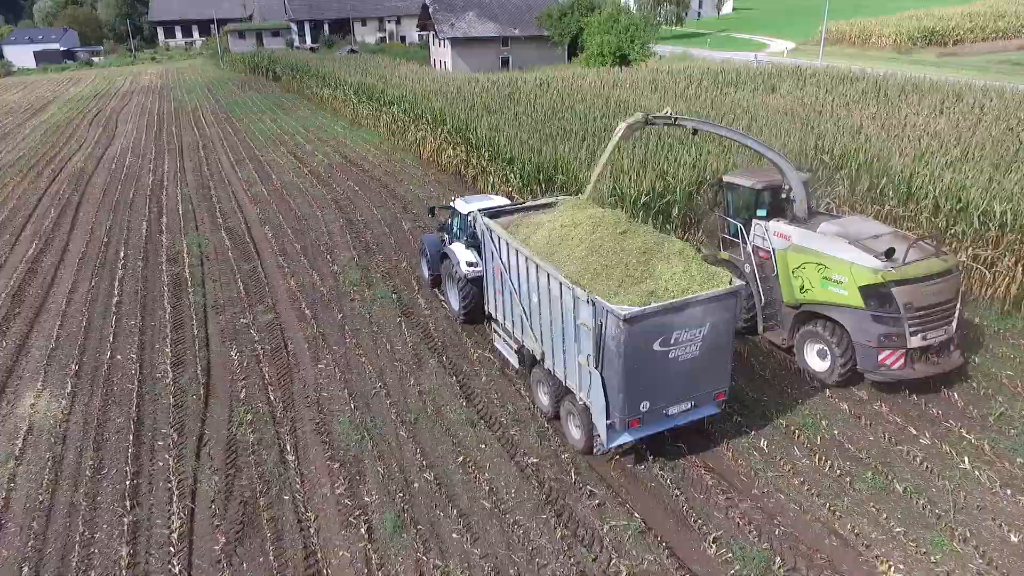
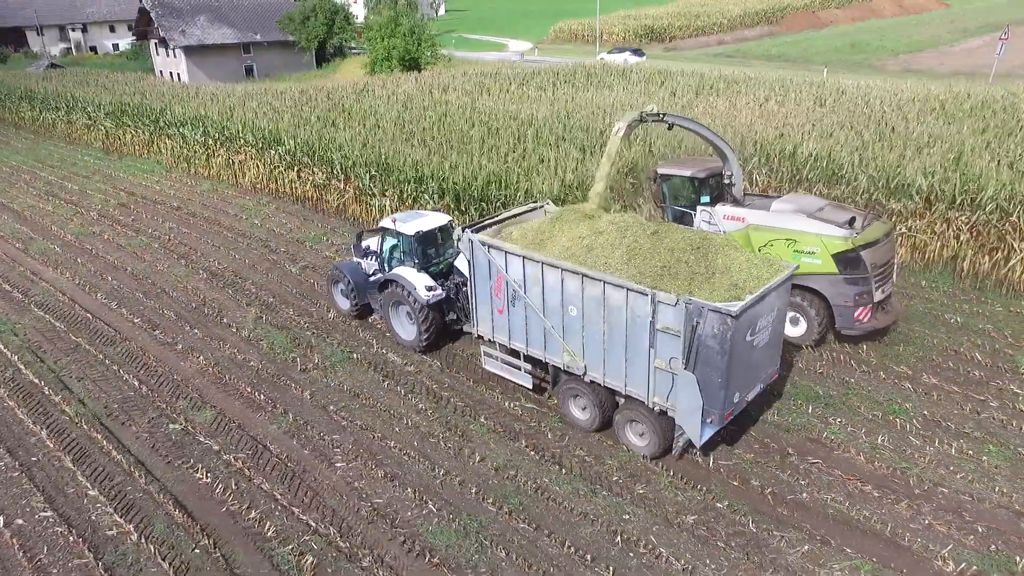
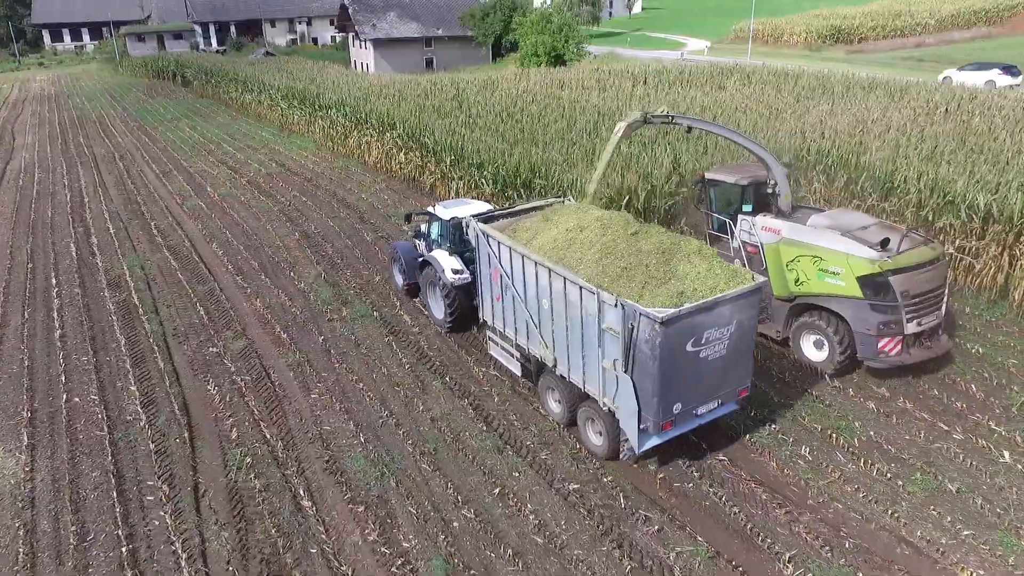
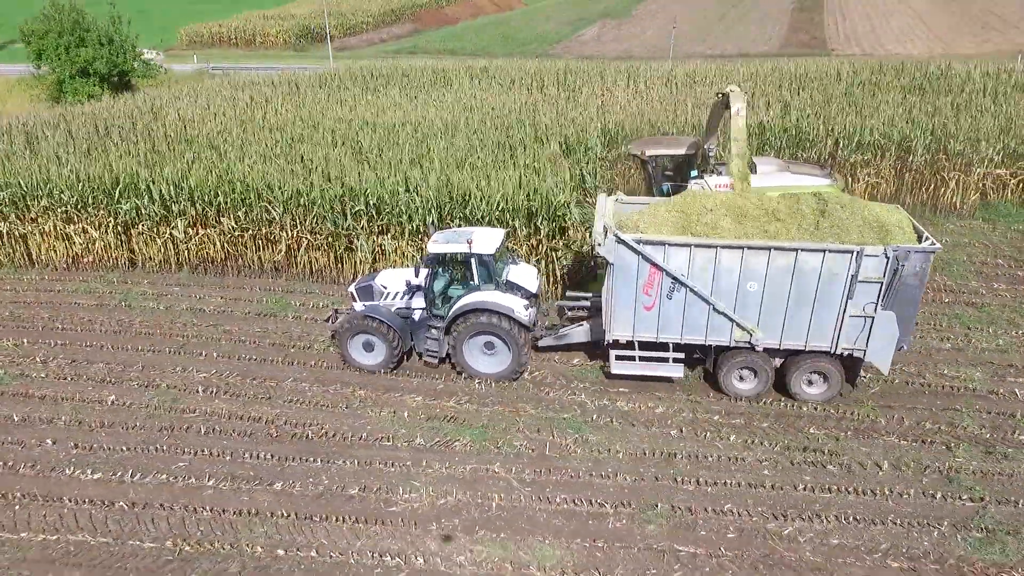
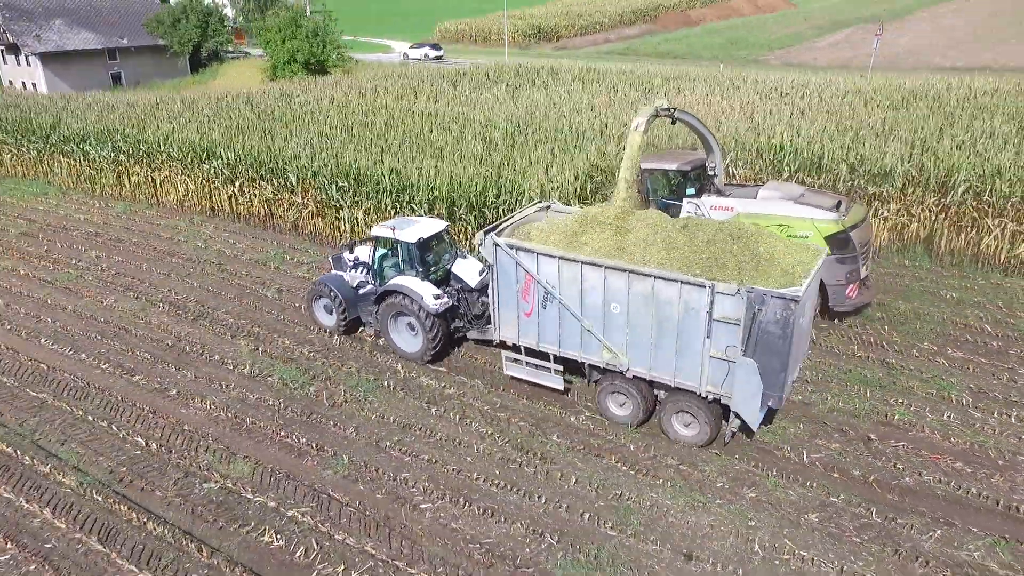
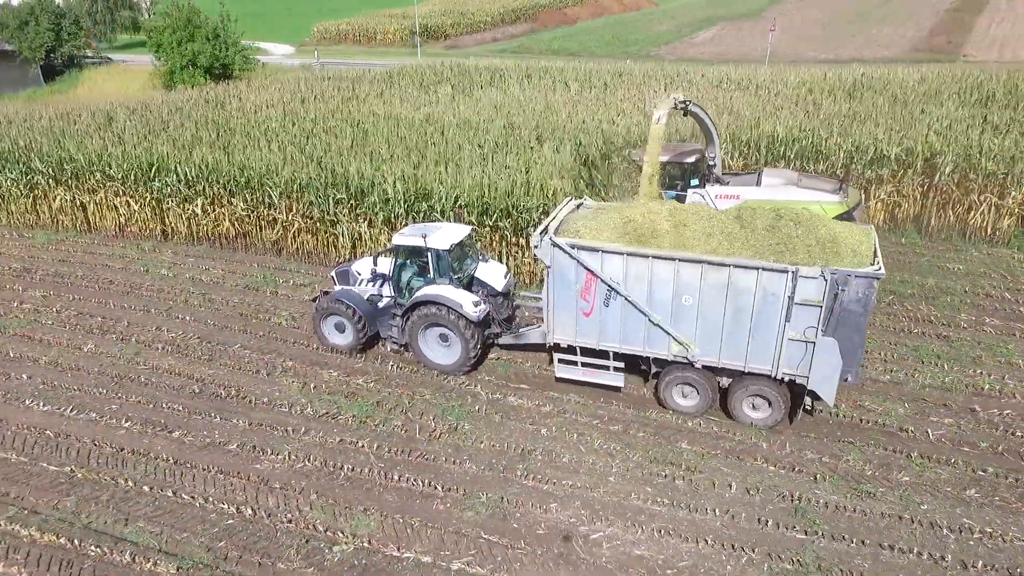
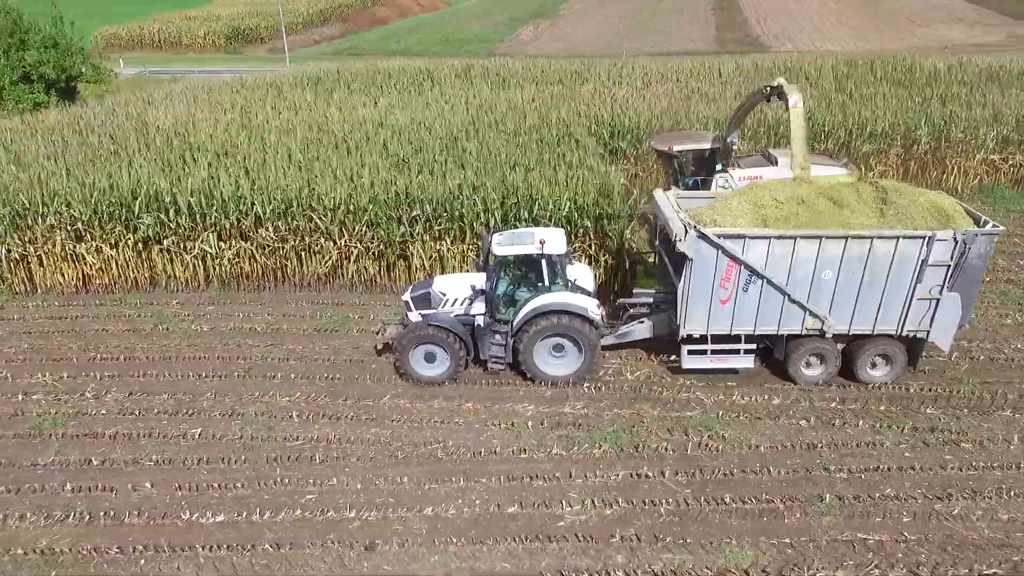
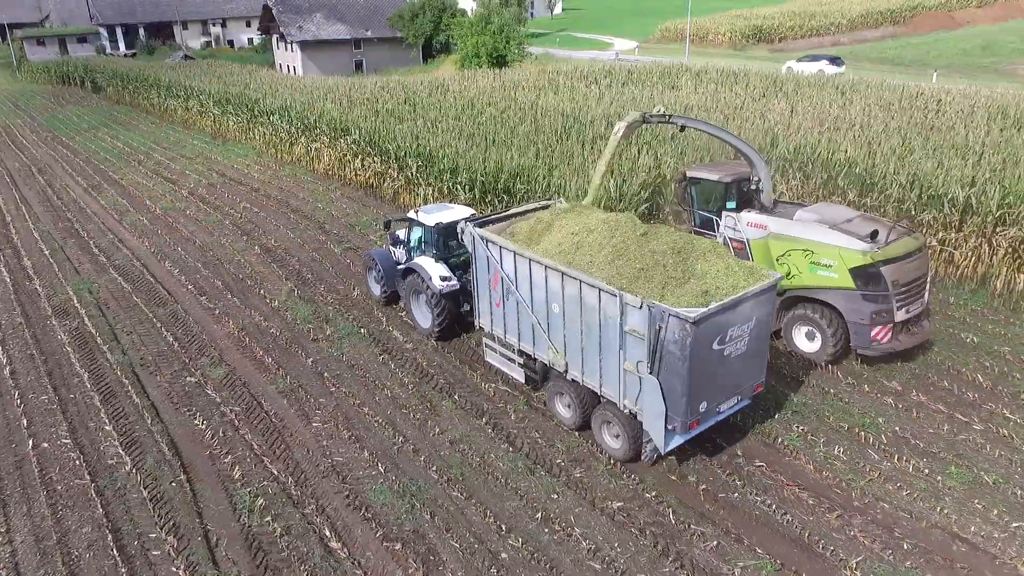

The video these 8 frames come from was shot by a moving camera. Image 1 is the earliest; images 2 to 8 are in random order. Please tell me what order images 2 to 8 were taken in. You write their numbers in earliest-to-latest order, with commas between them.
3, 8, 2, 5, 6, 4, 7
